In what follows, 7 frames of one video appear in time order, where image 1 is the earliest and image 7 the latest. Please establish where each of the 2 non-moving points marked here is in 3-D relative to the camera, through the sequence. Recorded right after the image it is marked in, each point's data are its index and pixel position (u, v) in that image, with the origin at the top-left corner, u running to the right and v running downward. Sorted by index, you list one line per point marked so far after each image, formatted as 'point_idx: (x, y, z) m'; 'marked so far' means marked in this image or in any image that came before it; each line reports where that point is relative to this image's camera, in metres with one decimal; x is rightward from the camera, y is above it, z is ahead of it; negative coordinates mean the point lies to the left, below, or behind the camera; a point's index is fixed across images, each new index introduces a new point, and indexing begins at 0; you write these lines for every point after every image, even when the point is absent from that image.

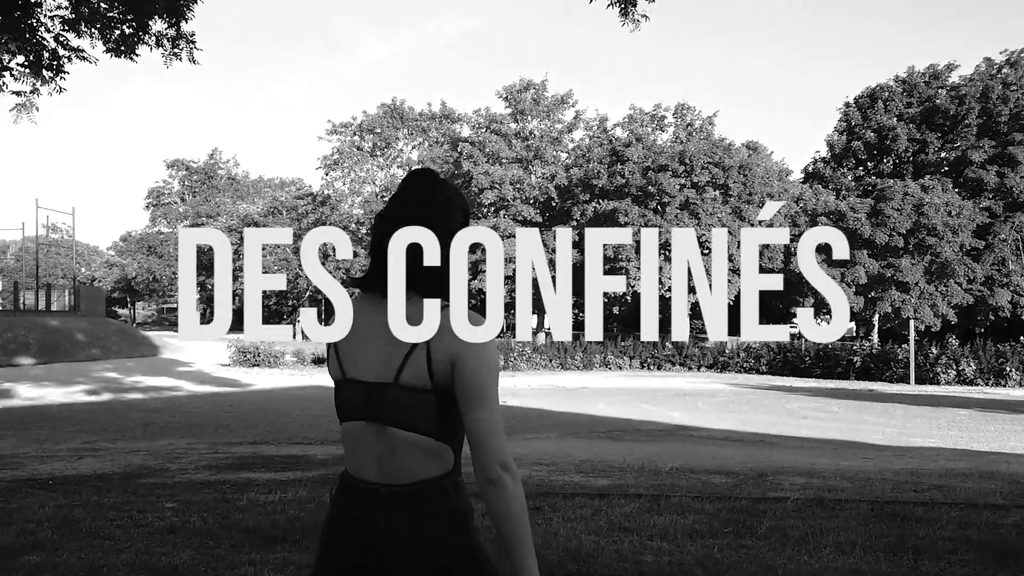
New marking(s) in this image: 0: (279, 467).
0: (-1.9, -1.5, +7.6) m
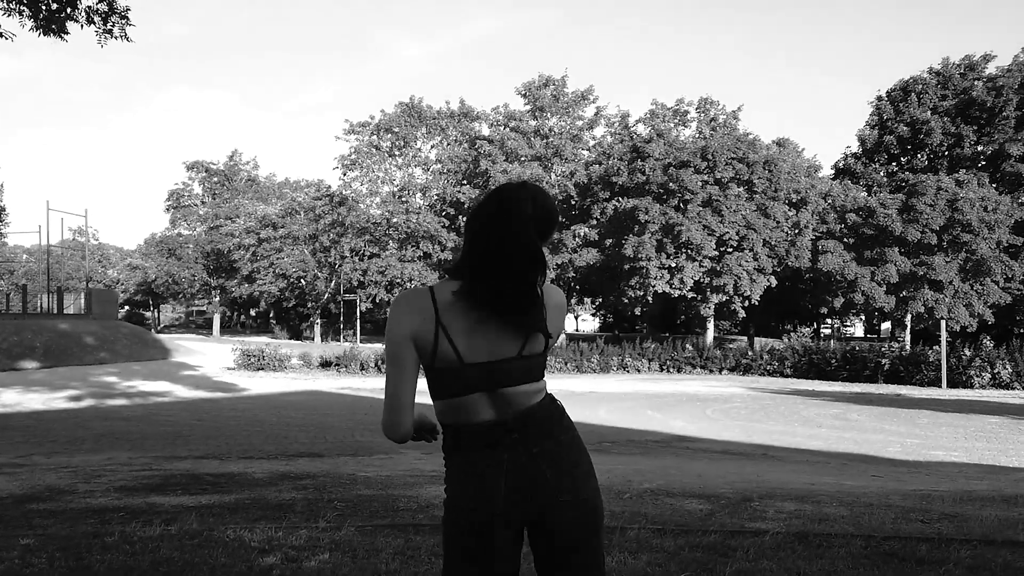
0: (-2.3, -1.5, +6.8) m
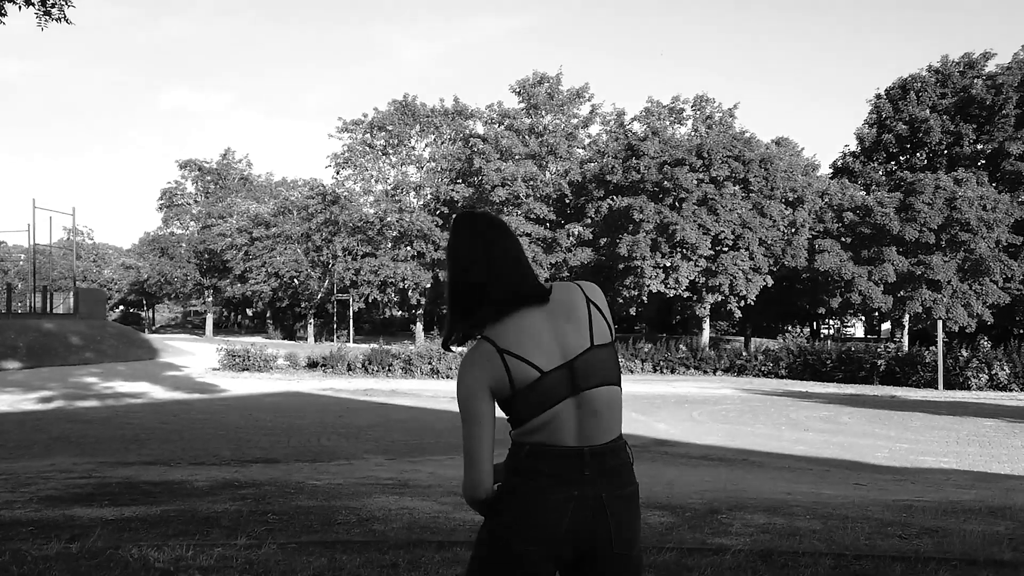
0: (-2.6, -1.5, +6.3) m
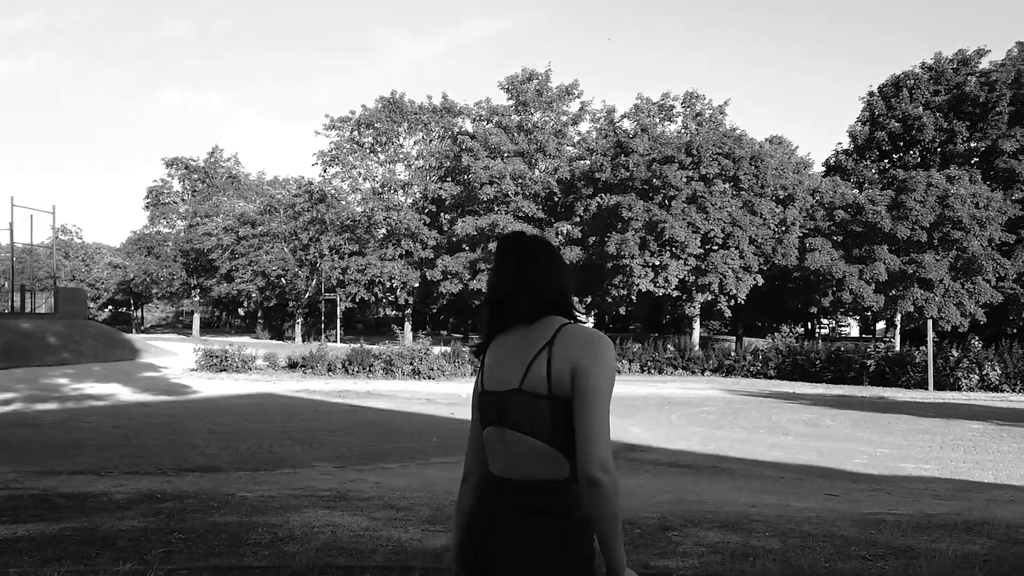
0: (-3.0, -1.4, +5.8) m
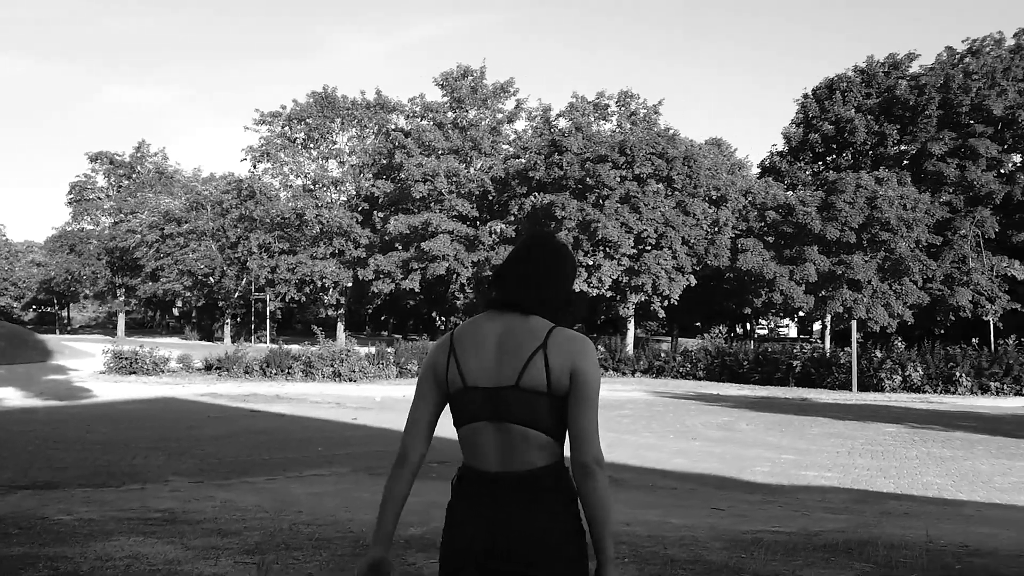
0: (-4.0, -1.4, +5.0) m
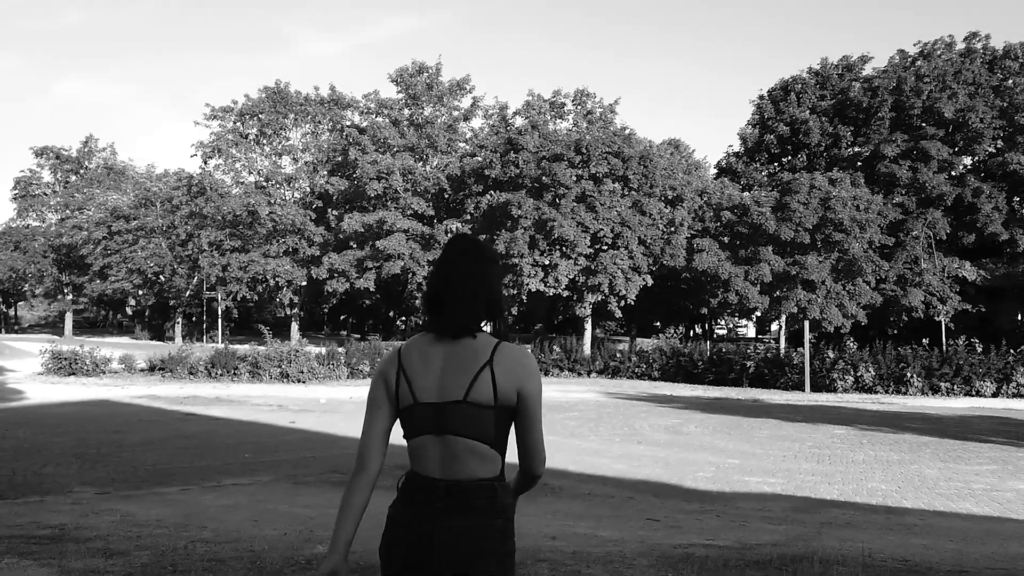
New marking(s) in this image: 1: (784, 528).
0: (-4.4, -1.4, +4.5) m
1: (+1.9, -1.6, +6.3) m
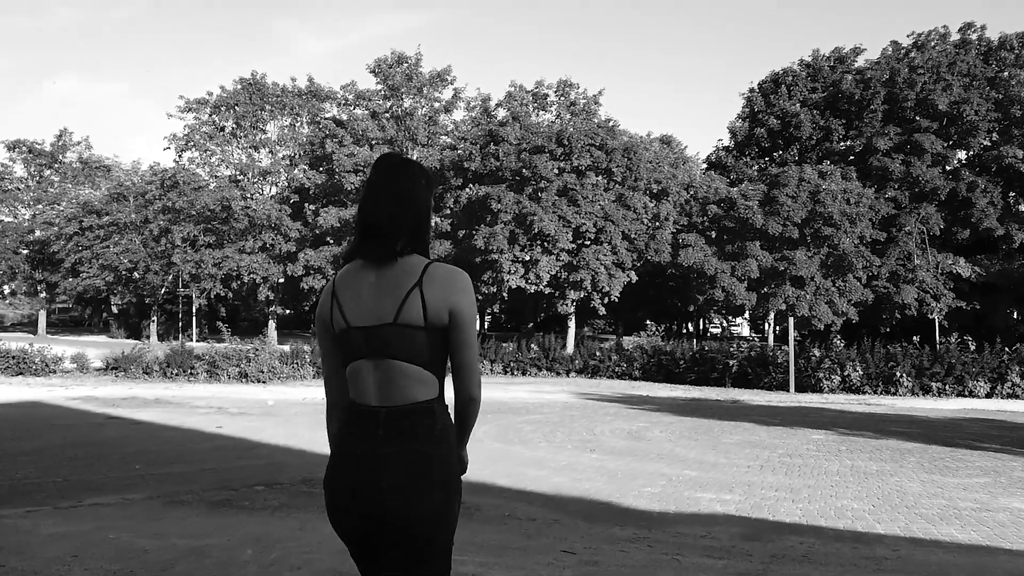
0: (-5.1, -1.3, +3.3) m
1: (+1.2, -1.5, +5.2) m
